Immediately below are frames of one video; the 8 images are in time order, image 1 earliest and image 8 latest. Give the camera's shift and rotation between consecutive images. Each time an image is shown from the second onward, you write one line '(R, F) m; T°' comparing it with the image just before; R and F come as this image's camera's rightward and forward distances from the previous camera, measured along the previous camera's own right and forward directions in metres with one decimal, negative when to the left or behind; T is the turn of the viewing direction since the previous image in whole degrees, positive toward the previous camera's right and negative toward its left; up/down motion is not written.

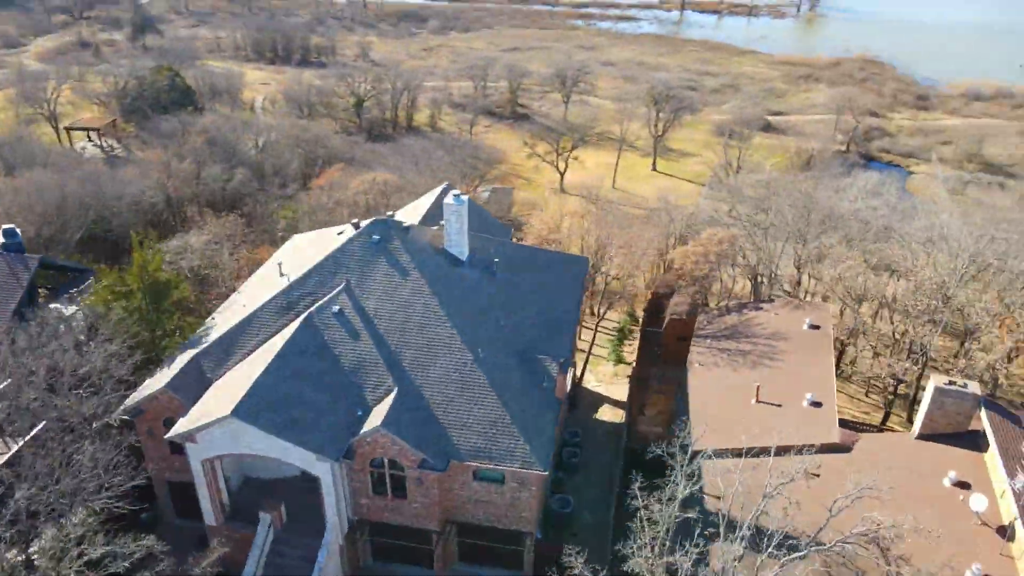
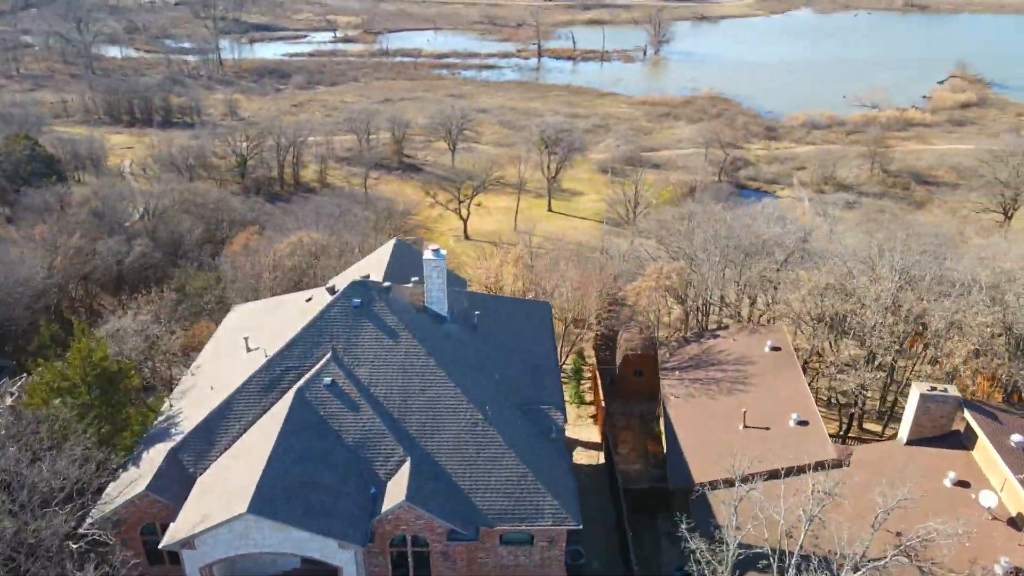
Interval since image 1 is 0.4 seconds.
(-2.9, +0.6) m; +10°
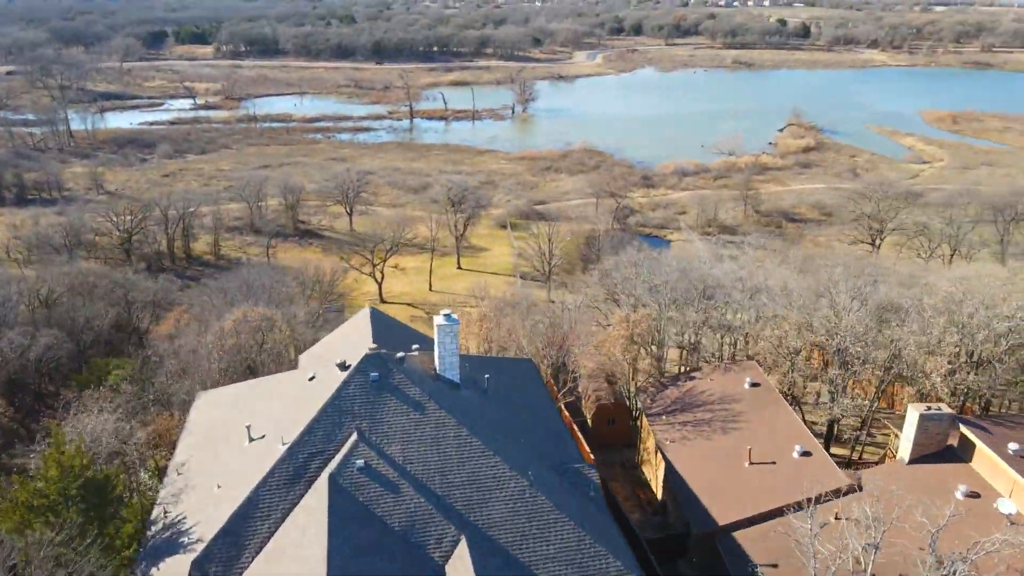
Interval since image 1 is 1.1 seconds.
(-3.5, +0.6) m; +10°
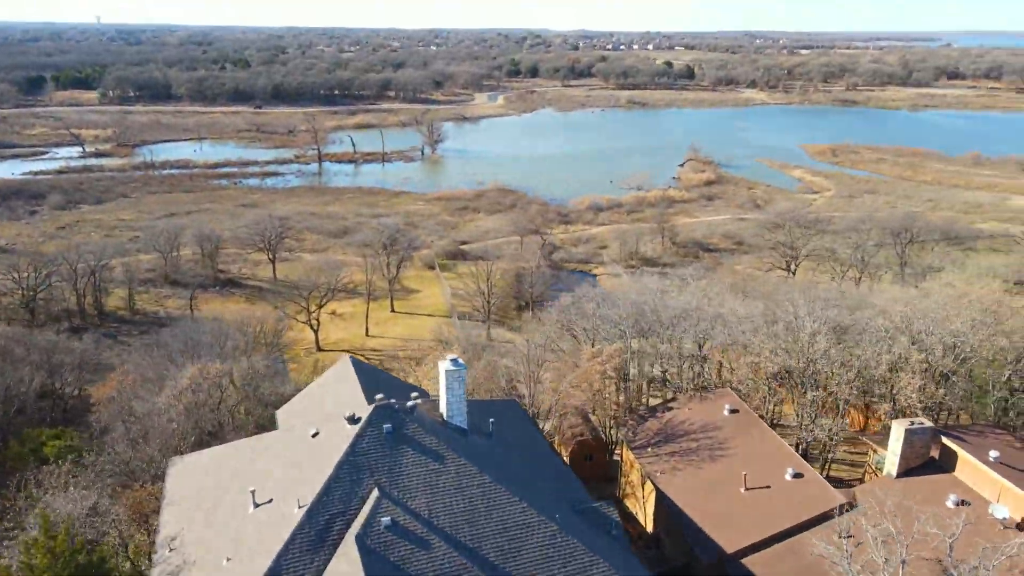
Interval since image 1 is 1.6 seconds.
(-2.4, +0.3) m; +7°
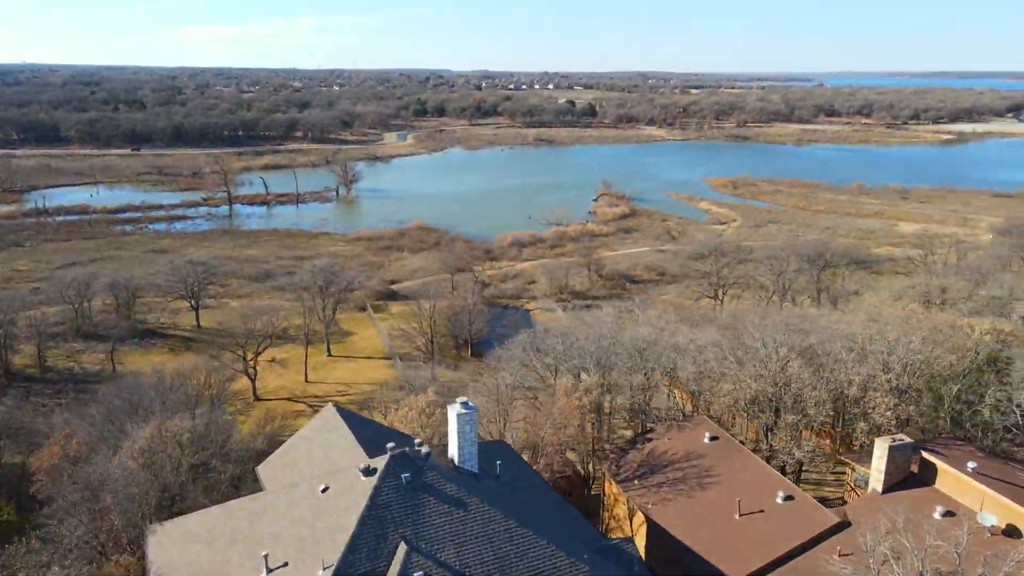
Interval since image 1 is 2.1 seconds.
(-2.3, +0.2) m; +7°
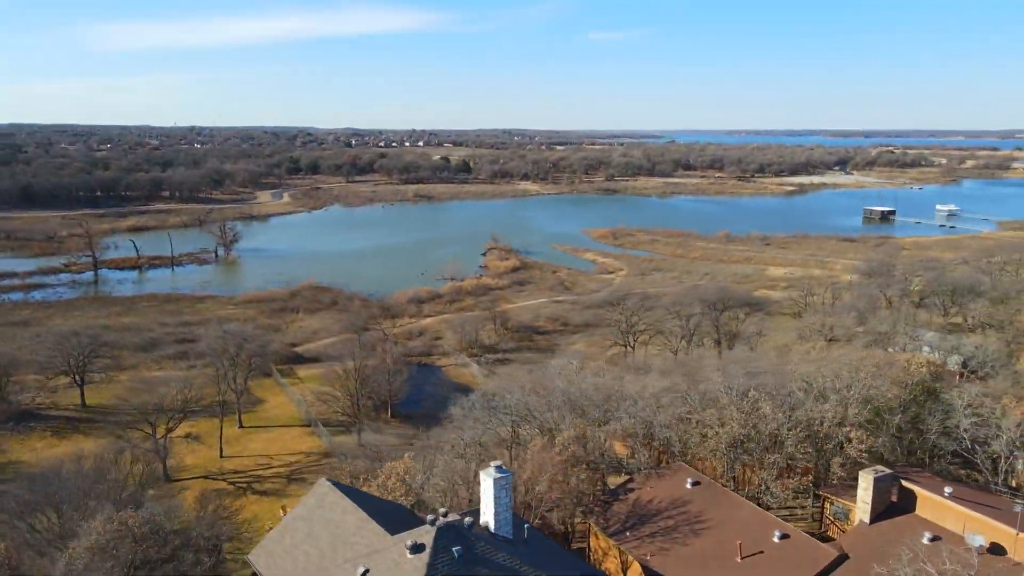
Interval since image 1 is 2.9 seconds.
(-3.5, +0.4) m; +10°
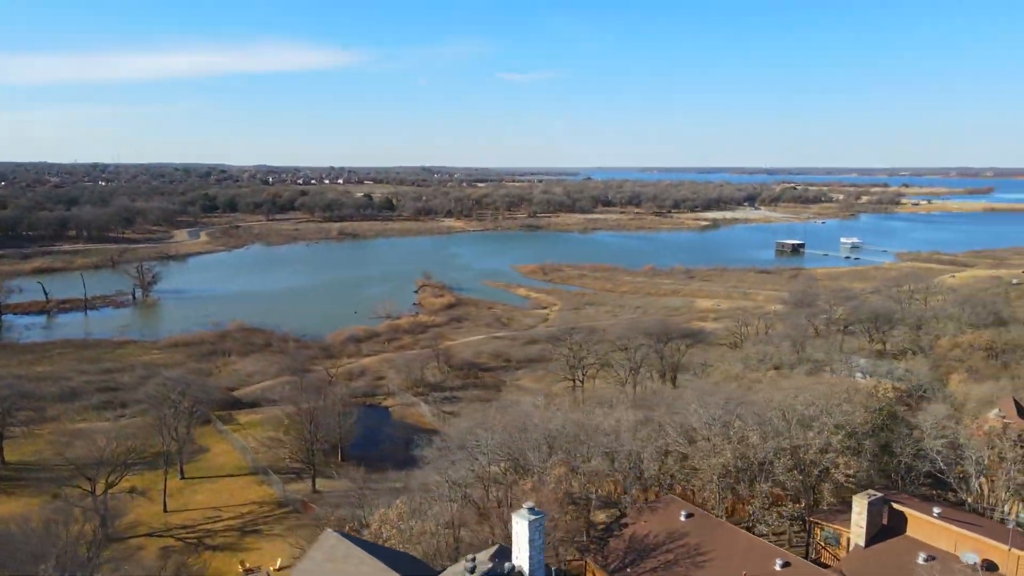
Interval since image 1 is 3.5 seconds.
(-2.4, +0.2) m; +6°
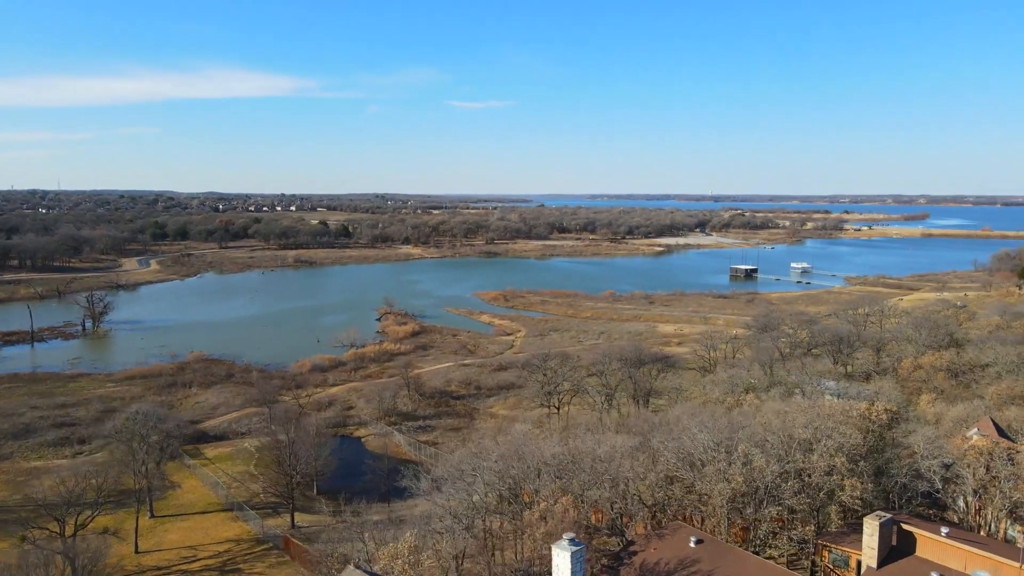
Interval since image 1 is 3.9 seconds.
(-1.8, +0.1) m; +3°
